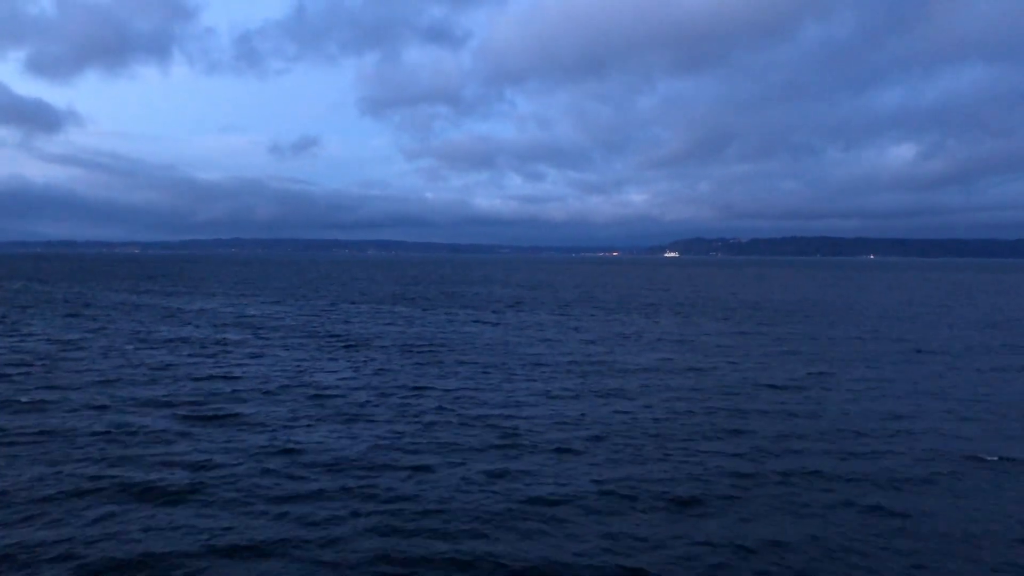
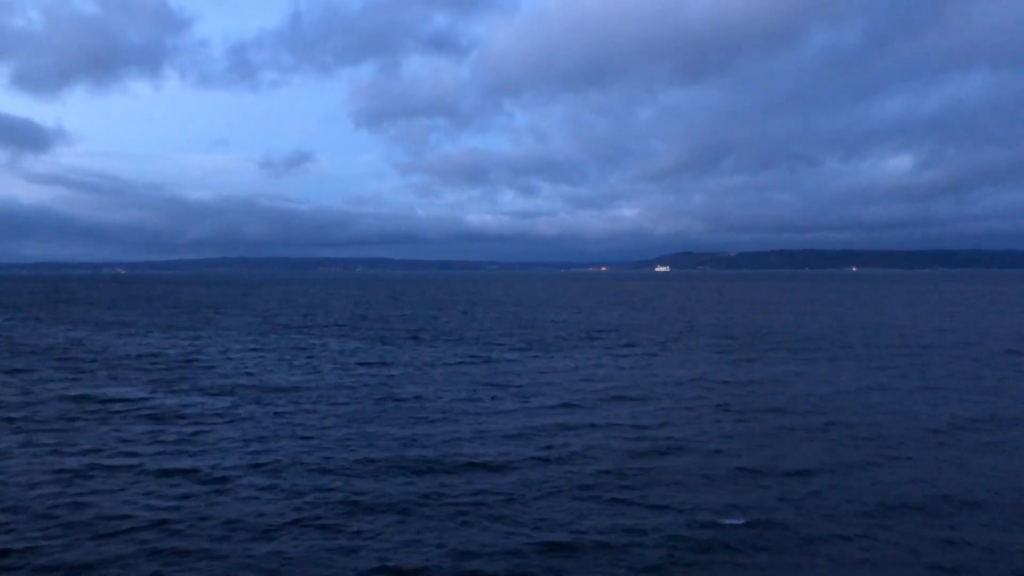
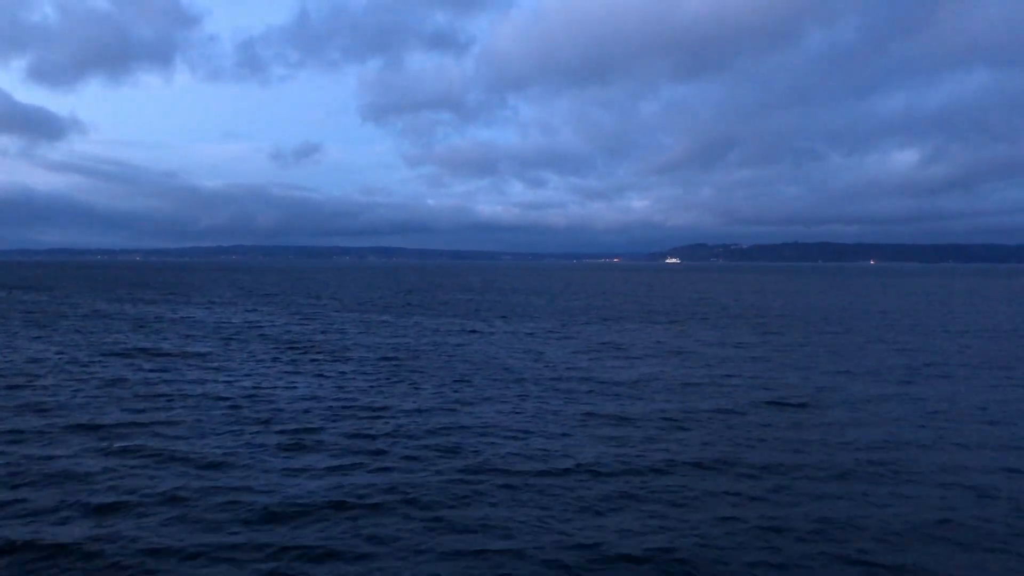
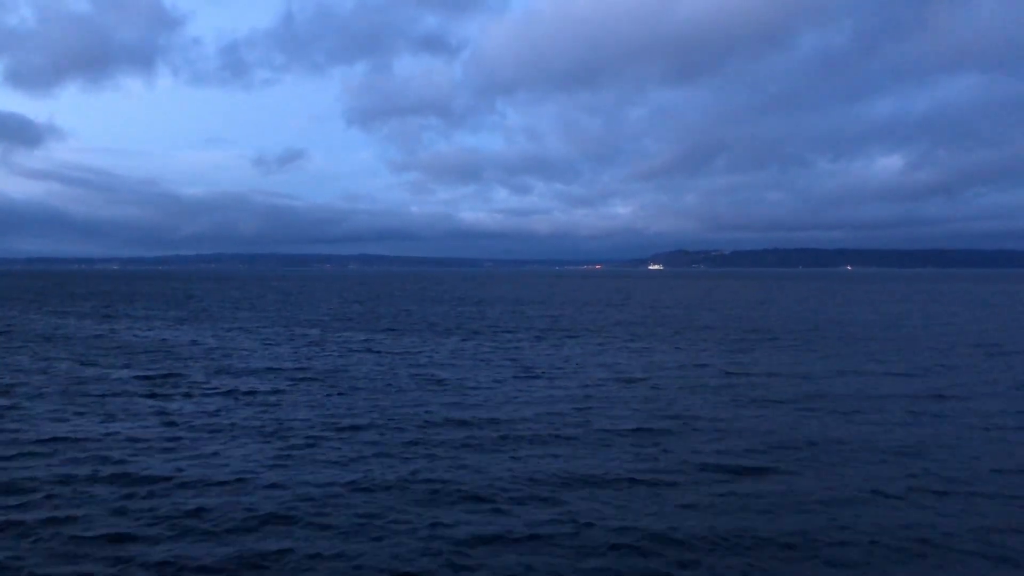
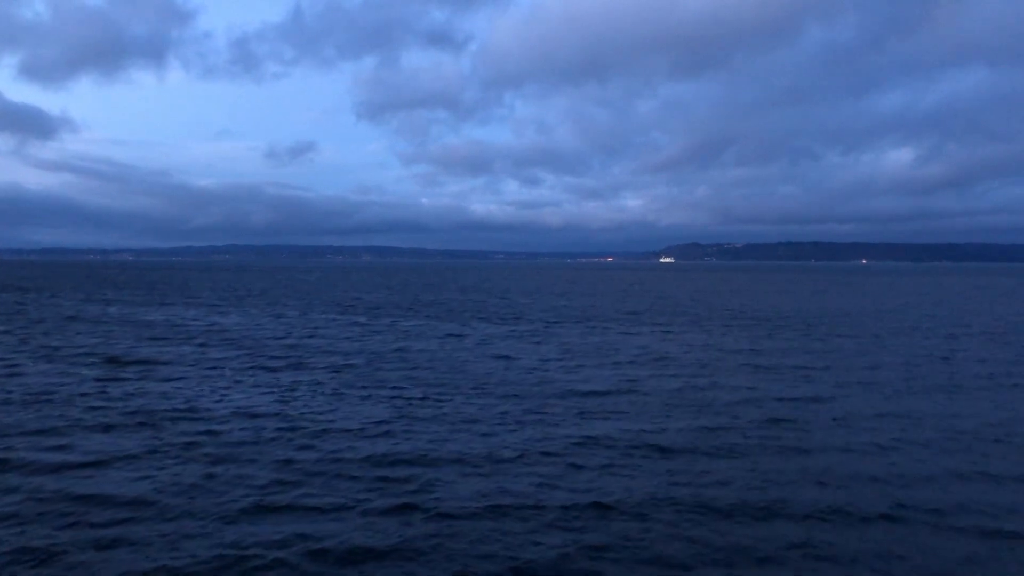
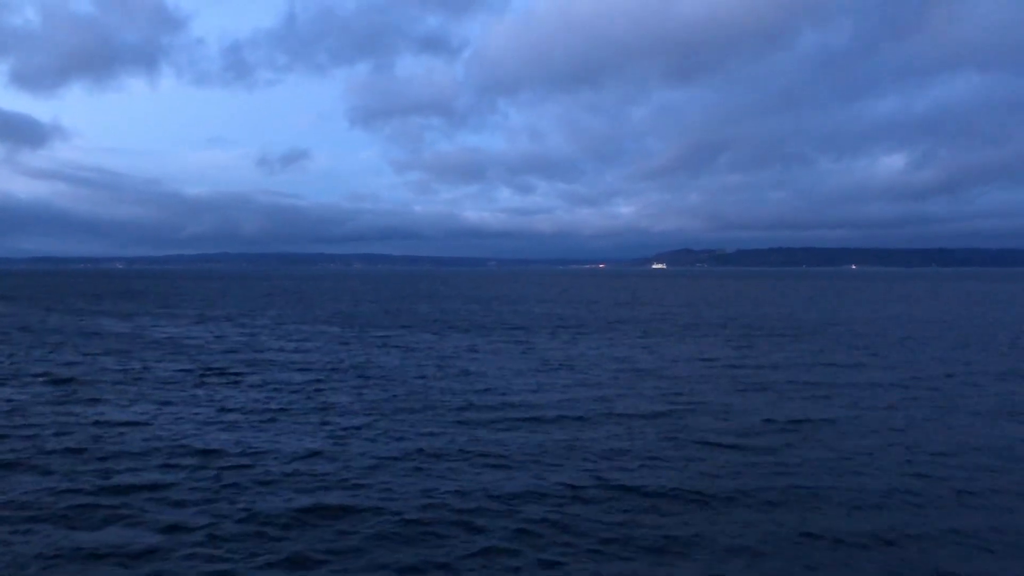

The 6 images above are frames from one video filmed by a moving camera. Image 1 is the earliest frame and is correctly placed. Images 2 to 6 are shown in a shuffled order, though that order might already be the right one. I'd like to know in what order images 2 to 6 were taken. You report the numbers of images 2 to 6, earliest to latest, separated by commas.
3, 5, 6, 4, 2
